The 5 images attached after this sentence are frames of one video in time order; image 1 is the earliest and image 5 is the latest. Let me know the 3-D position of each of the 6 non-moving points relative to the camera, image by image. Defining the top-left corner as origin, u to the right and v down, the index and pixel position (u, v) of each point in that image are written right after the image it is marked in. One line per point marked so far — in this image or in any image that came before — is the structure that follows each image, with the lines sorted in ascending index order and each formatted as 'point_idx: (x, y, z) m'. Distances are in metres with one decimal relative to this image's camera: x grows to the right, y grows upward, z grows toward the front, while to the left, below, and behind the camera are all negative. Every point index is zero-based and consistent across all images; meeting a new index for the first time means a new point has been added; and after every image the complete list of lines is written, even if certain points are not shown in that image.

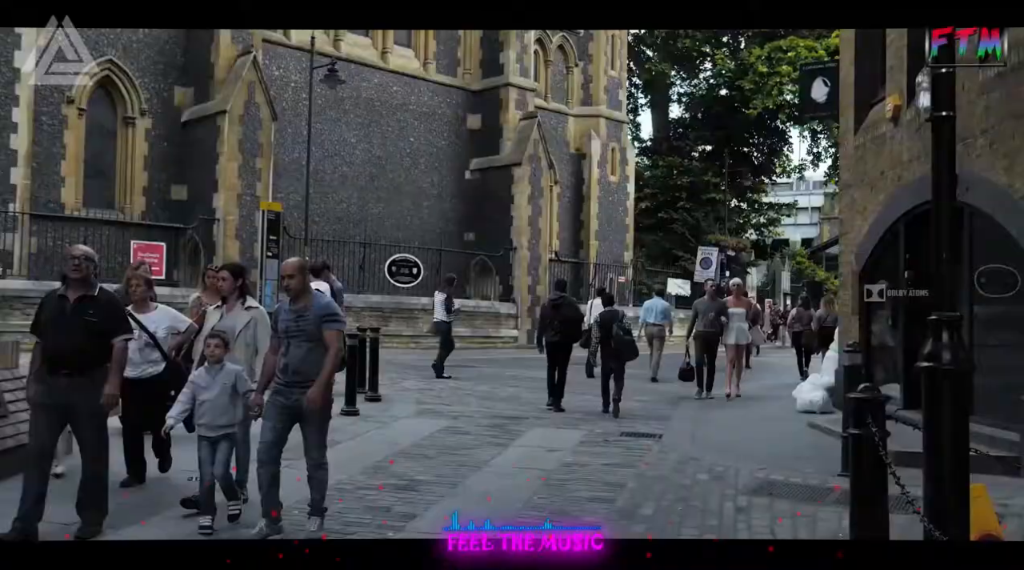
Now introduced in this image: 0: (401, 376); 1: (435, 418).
0: (-1.7, -1.4, +15.5) m
1: (-0.8, -1.4, +10.6) m
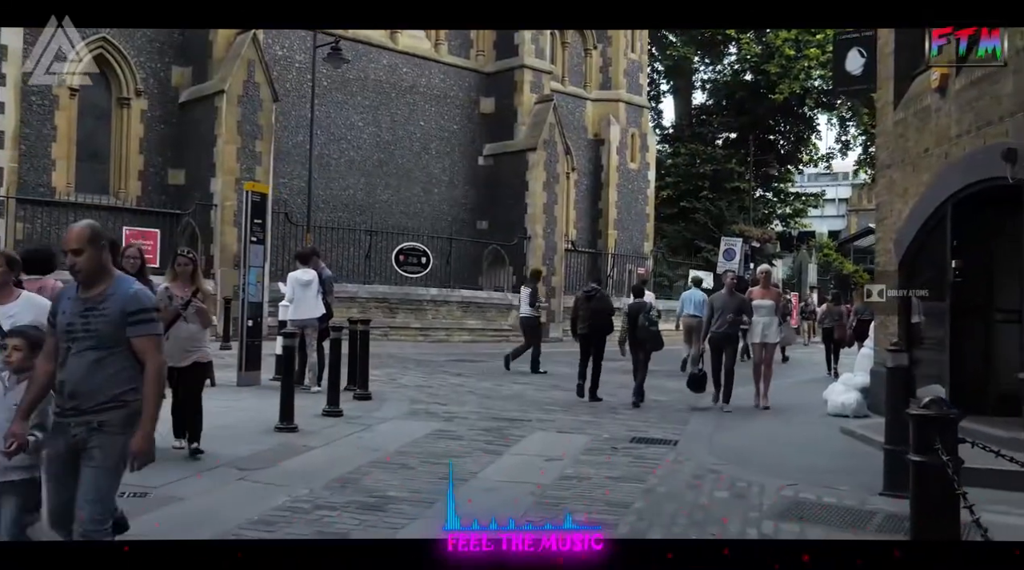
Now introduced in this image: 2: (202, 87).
0: (-1.6, -1.2, +14.6) m
1: (-0.8, -1.3, +9.7) m
2: (-6.1, +3.9, +19.6) m
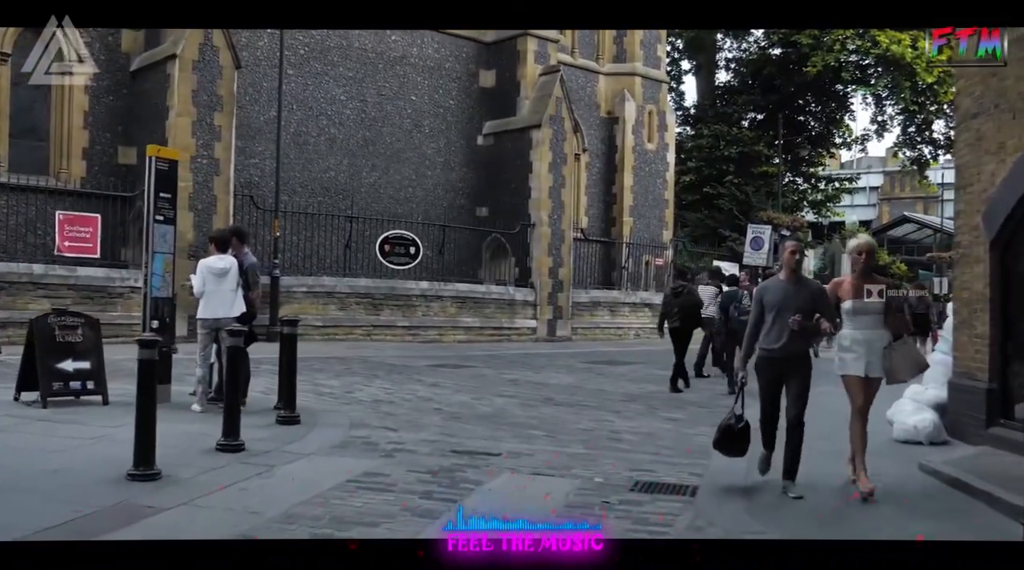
0: (-1.8, -1.1, +12.1) m
1: (-1.1, -1.2, +7.2) m
2: (-6.1, +4.0, +17.2) m
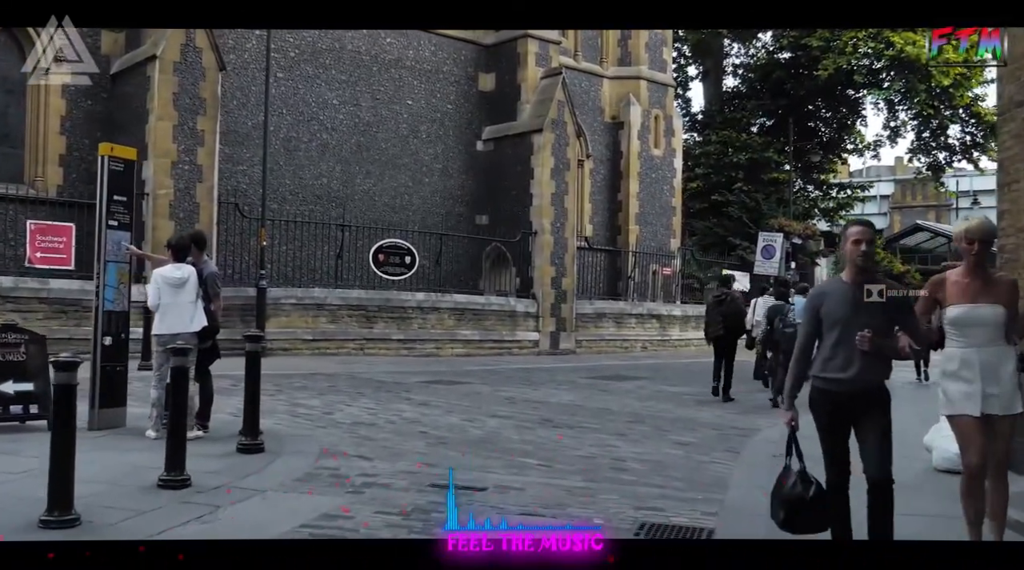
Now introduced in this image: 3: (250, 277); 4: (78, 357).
0: (-1.8, -1.3, +11.2) m
1: (-1.2, -1.3, +6.2) m
2: (-6.2, +3.8, +16.4) m
3: (-4.4, +0.1, +17.0) m
4: (-2.3, -0.4, +5.4) m
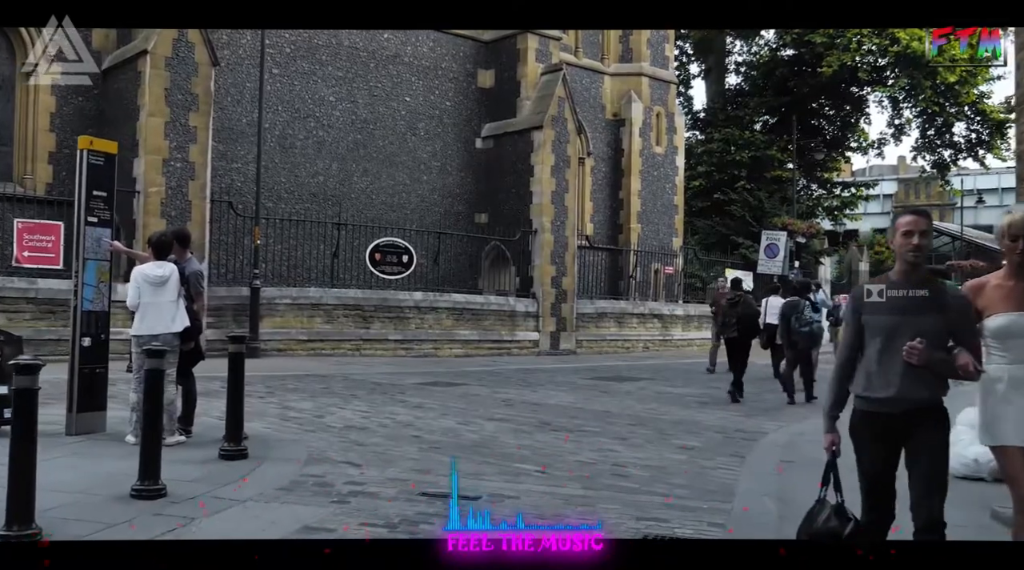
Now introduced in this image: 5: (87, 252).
0: (-1.8, -1.3, +10.8) m
1: (-1.2, -1.3, +5.9) m
2: (-6.2, +3.8, +16.1) m
3: (-4.5, +0.1, +16.6) m
4: (-2.3, -0.4, +5.0) m
5: (-3.4, +0.3, +8.0) m
